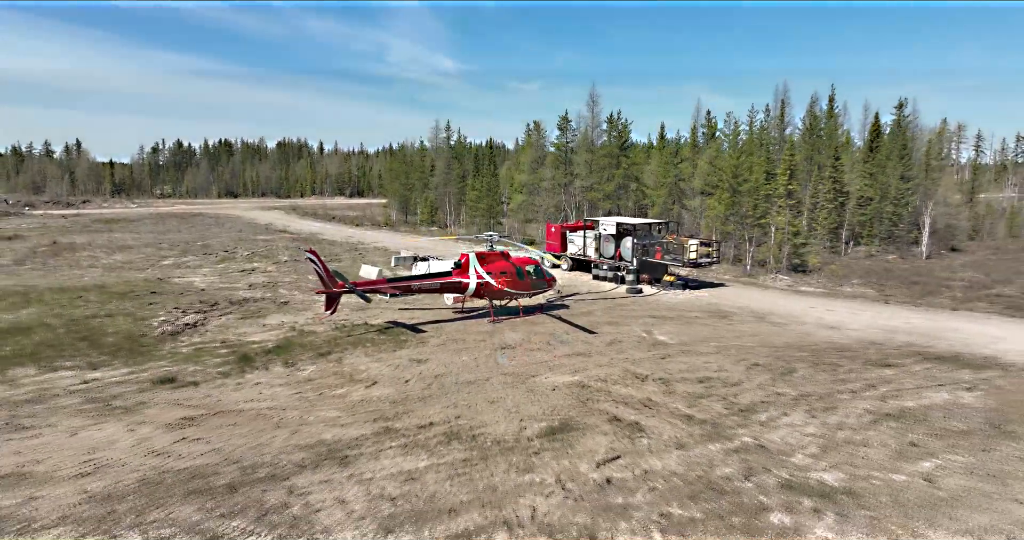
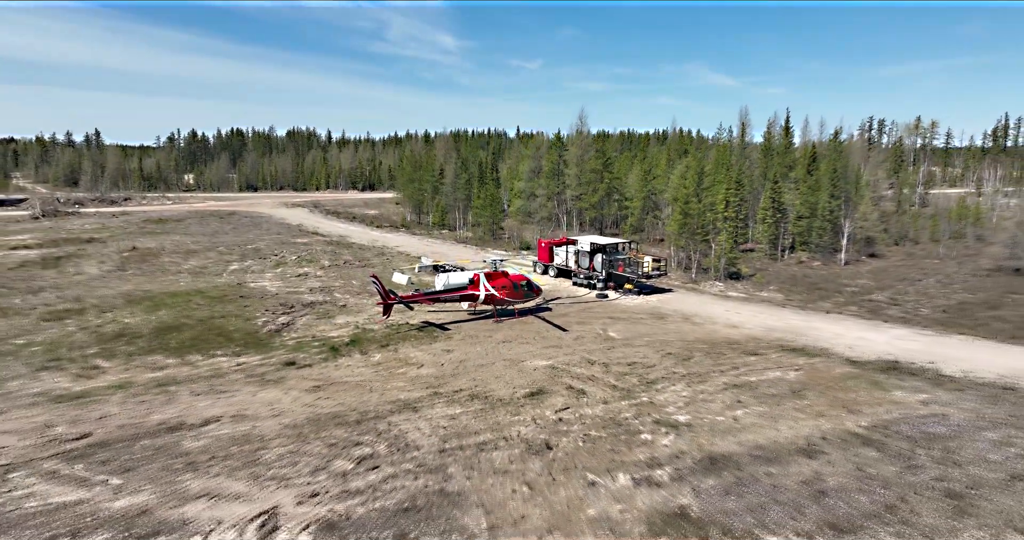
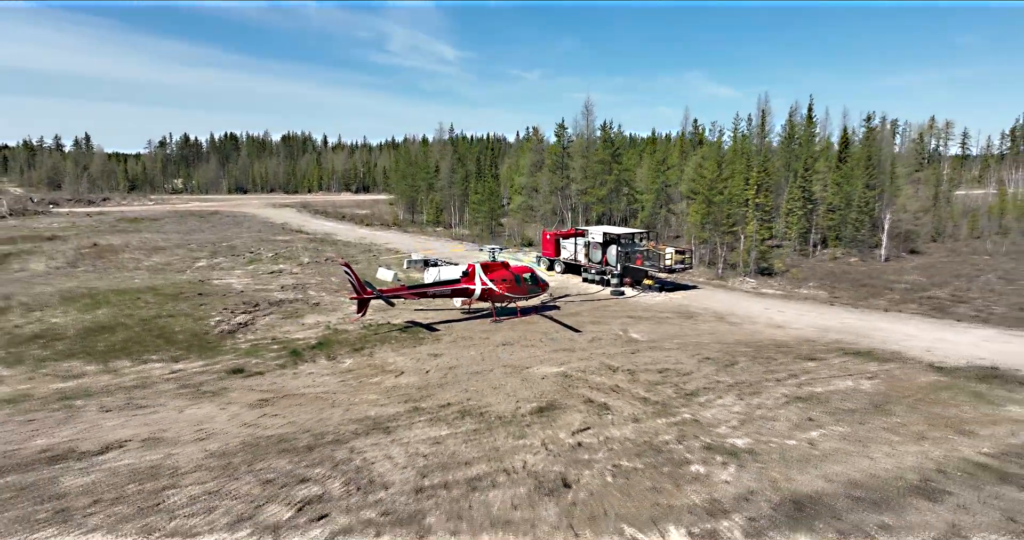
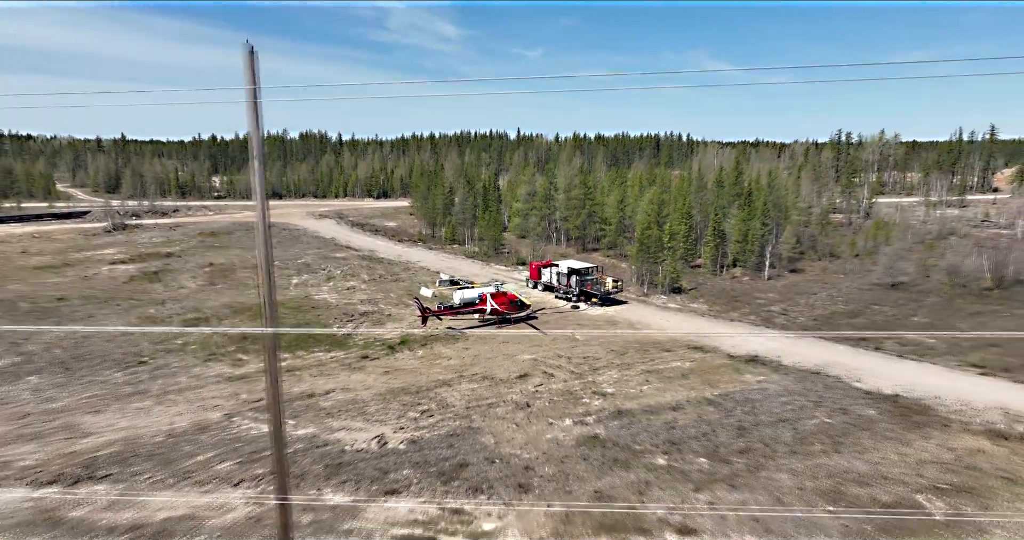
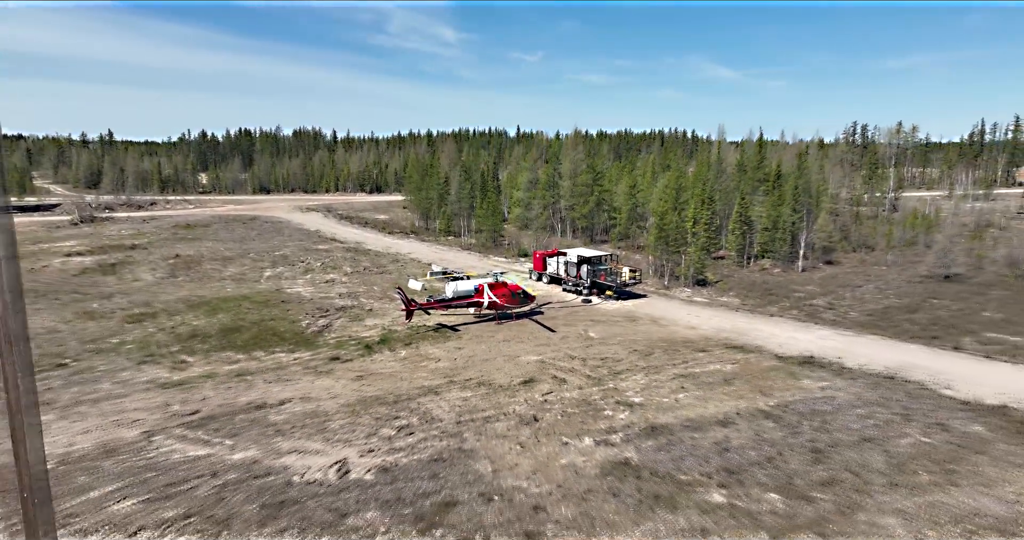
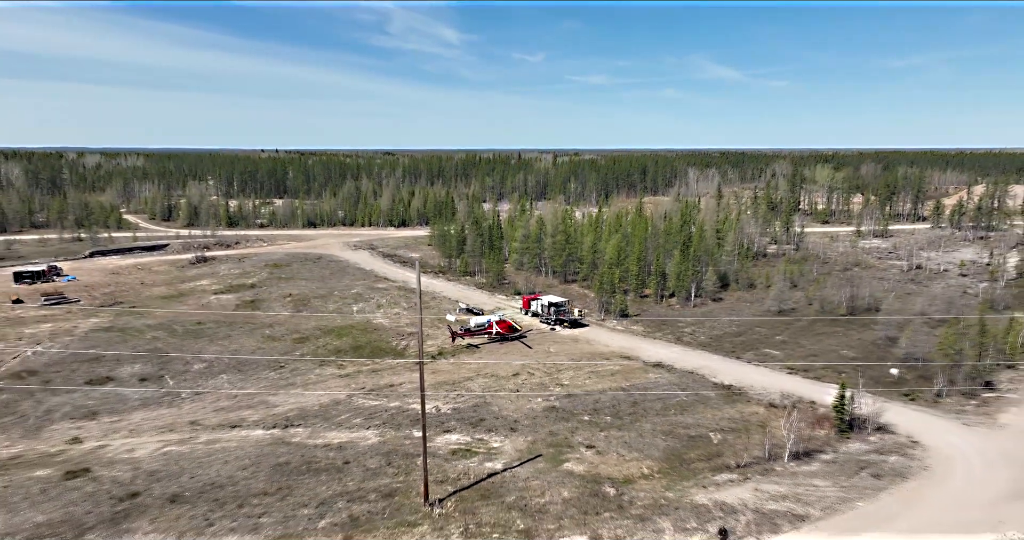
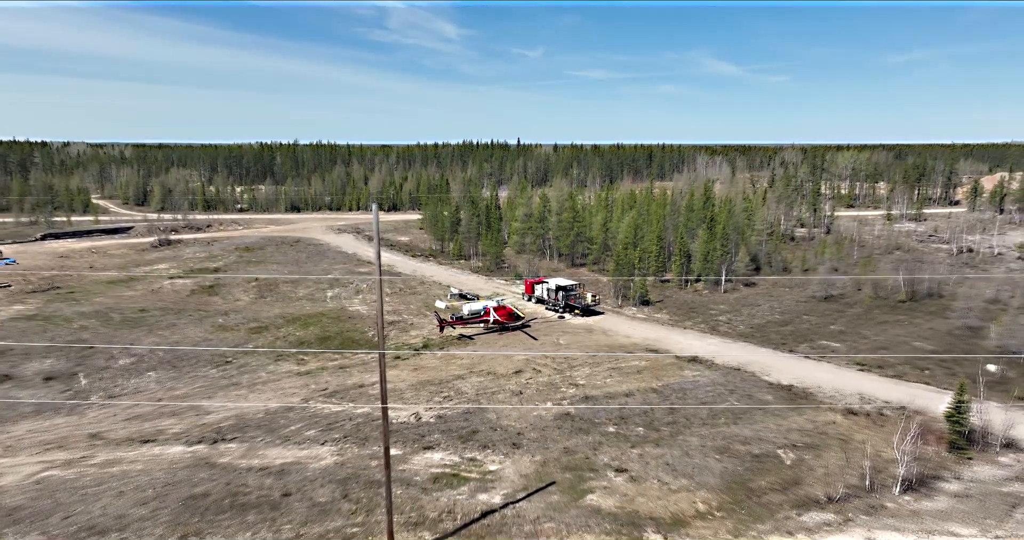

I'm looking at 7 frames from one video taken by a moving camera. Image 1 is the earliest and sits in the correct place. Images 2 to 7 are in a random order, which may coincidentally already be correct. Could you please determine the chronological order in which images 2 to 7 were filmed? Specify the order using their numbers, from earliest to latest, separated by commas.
3, 2, 5, 4, 7, 6
